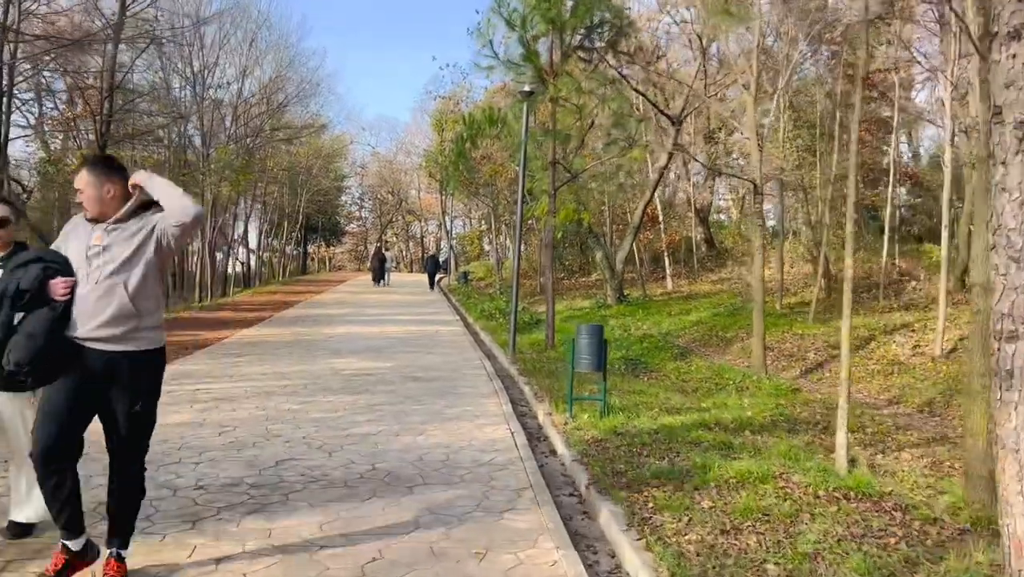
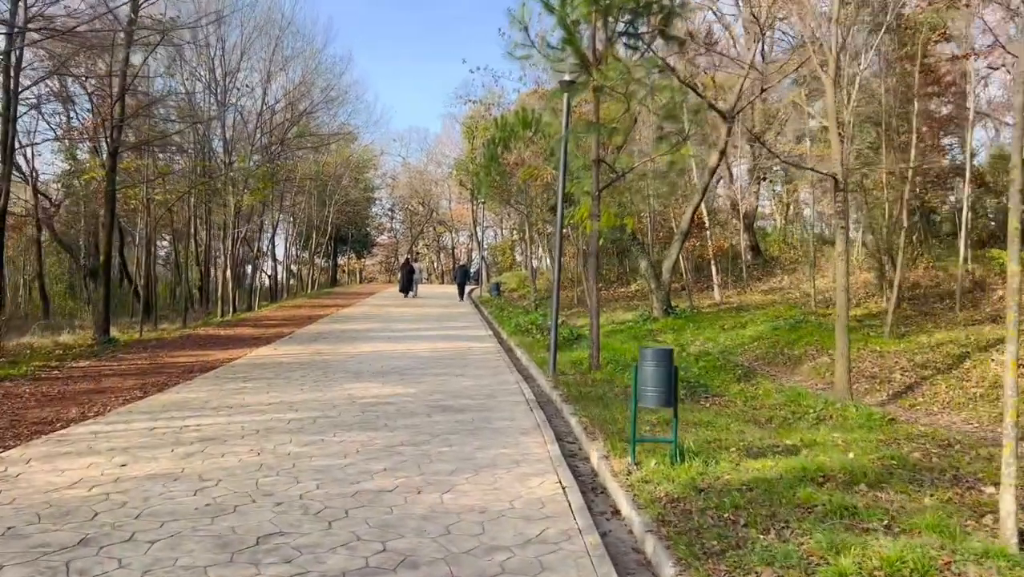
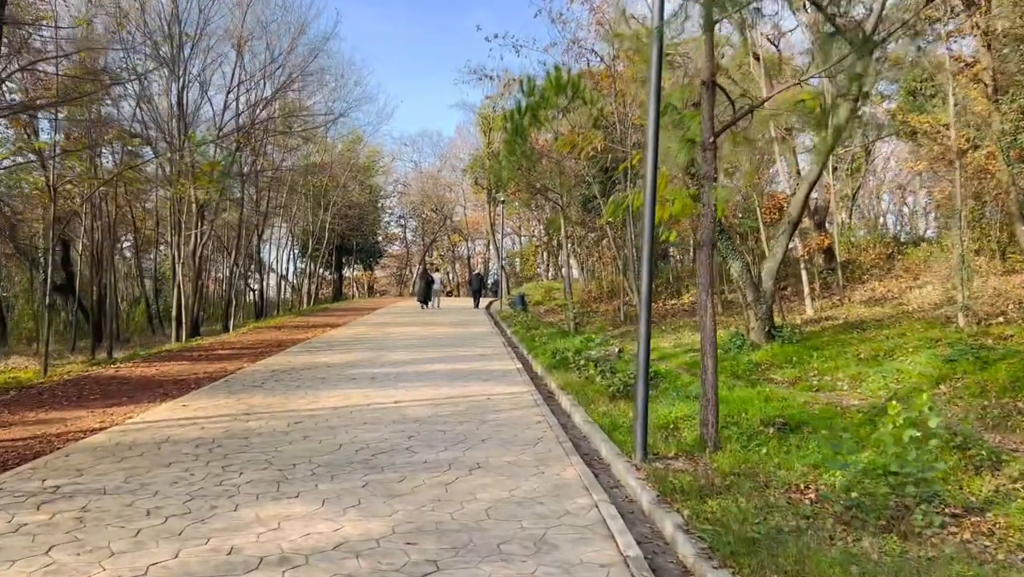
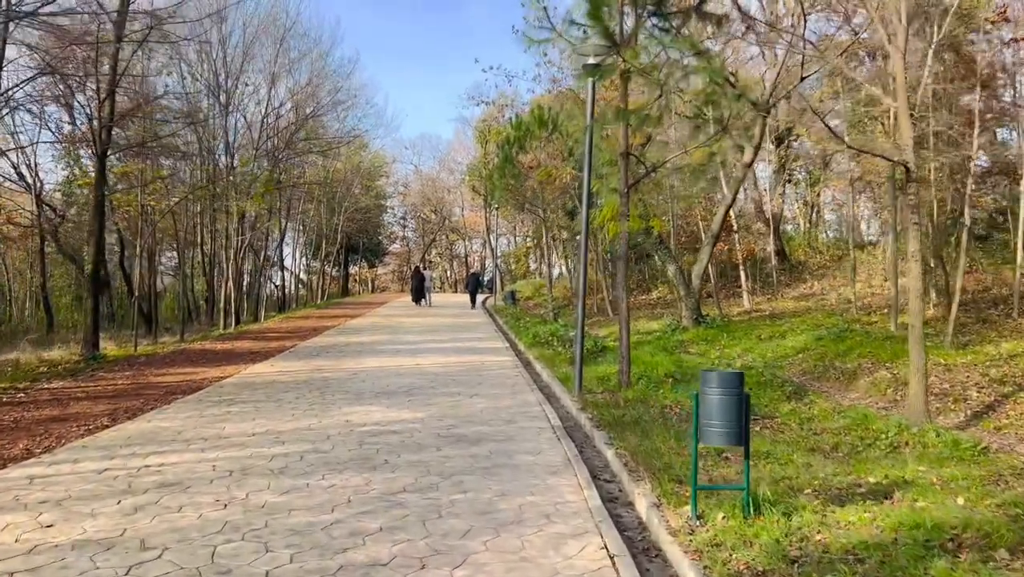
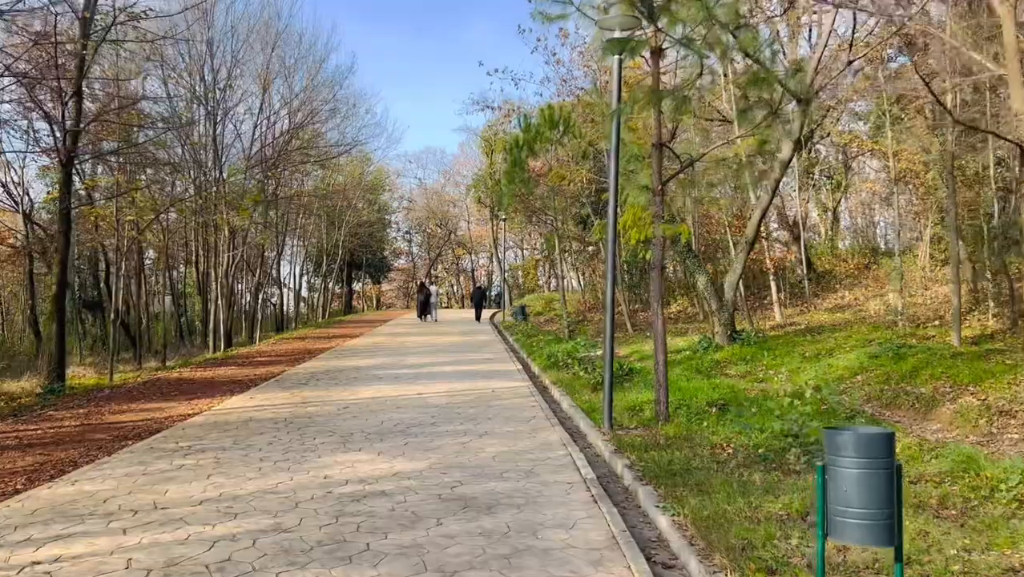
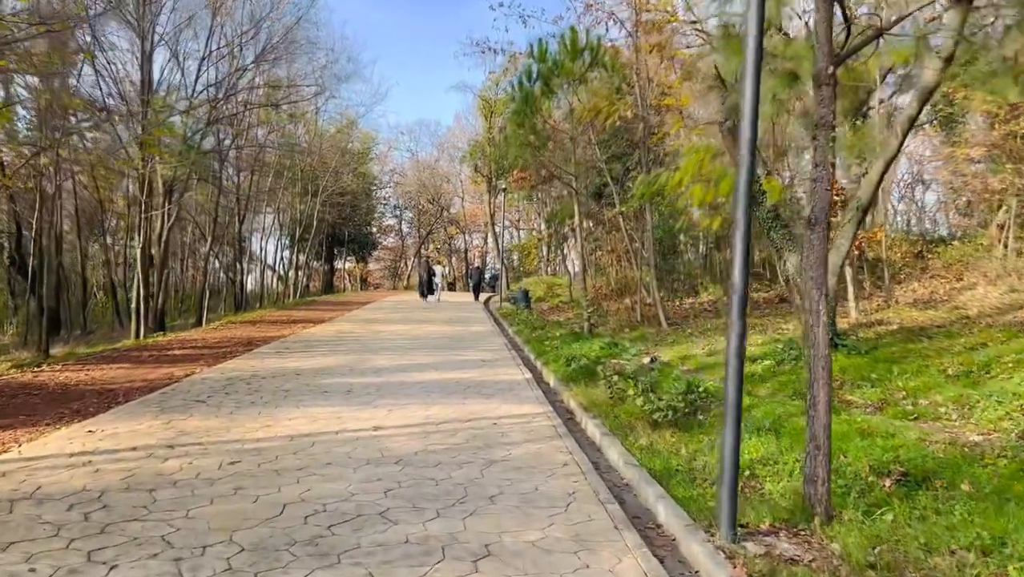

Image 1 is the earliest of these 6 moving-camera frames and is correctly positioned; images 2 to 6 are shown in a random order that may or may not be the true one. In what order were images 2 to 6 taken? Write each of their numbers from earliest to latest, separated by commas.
2, 4, 5, 3, 6
